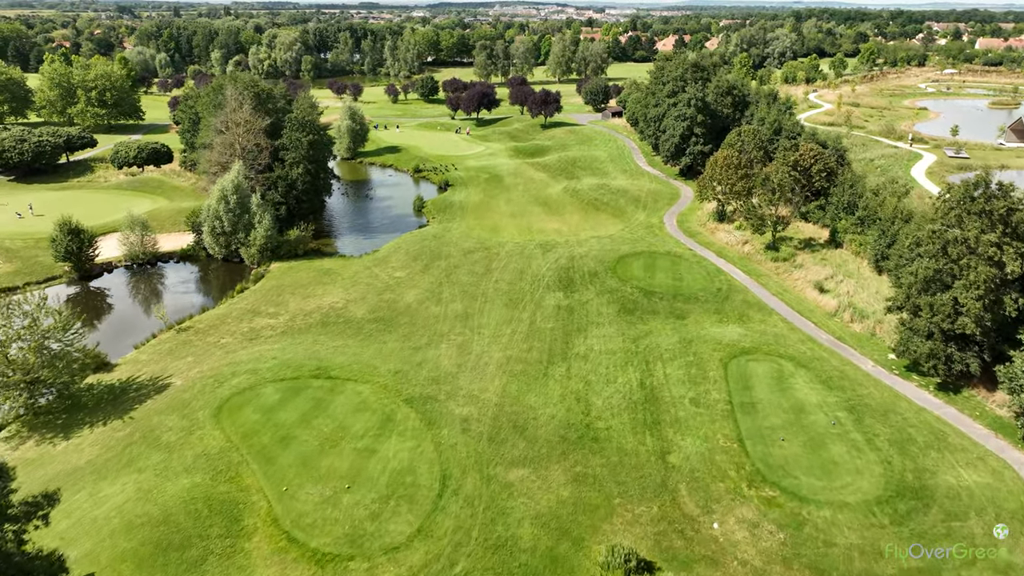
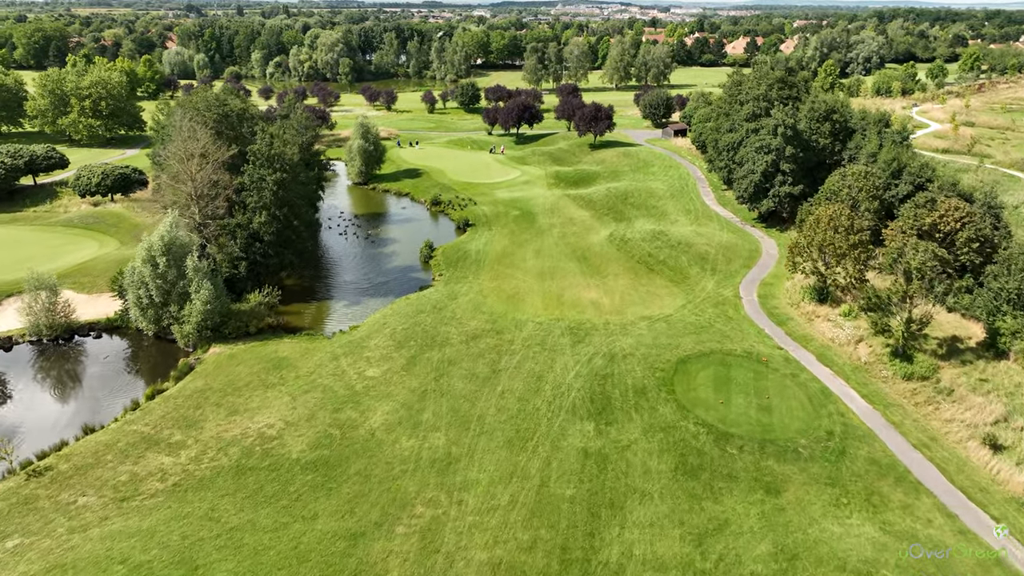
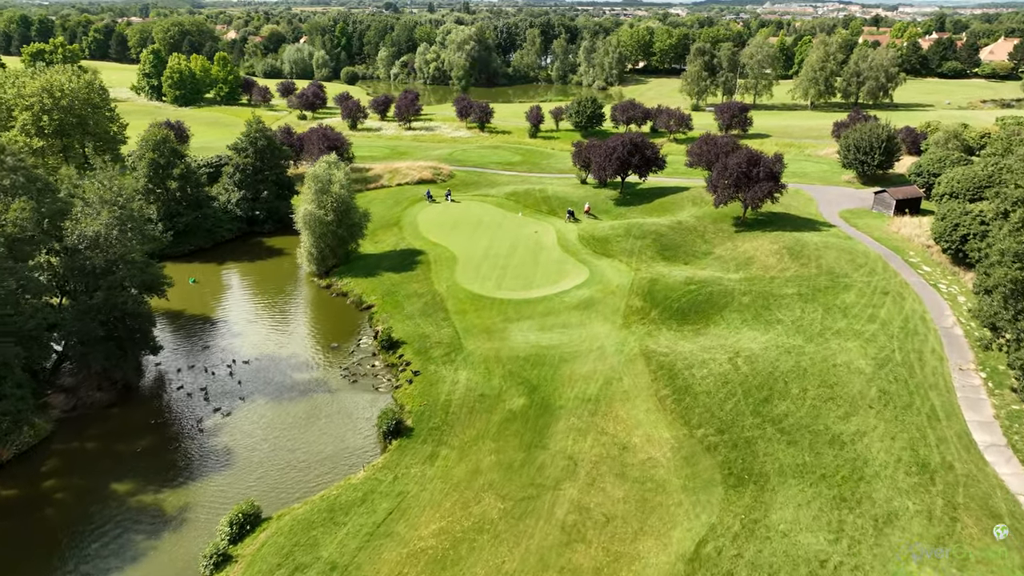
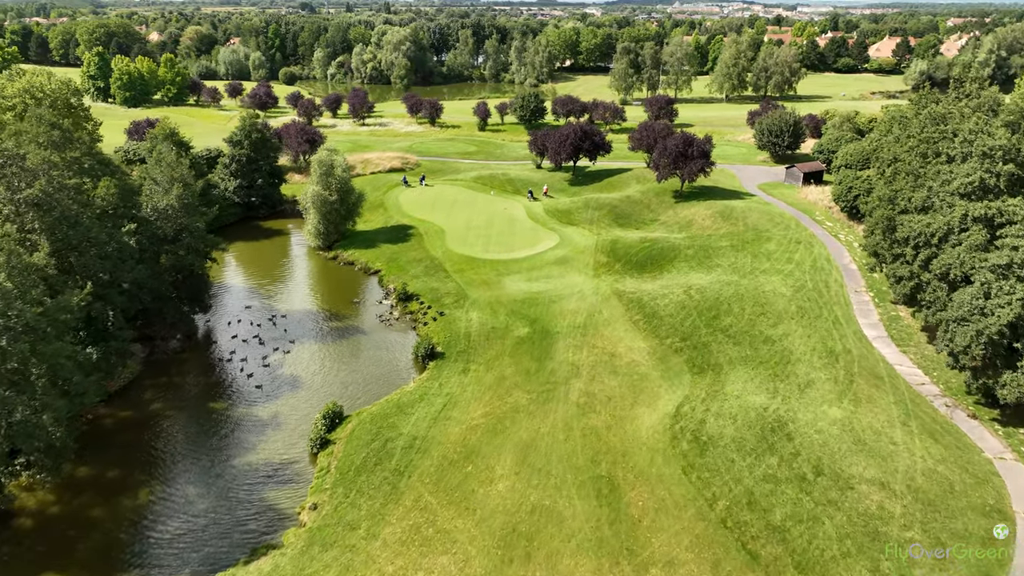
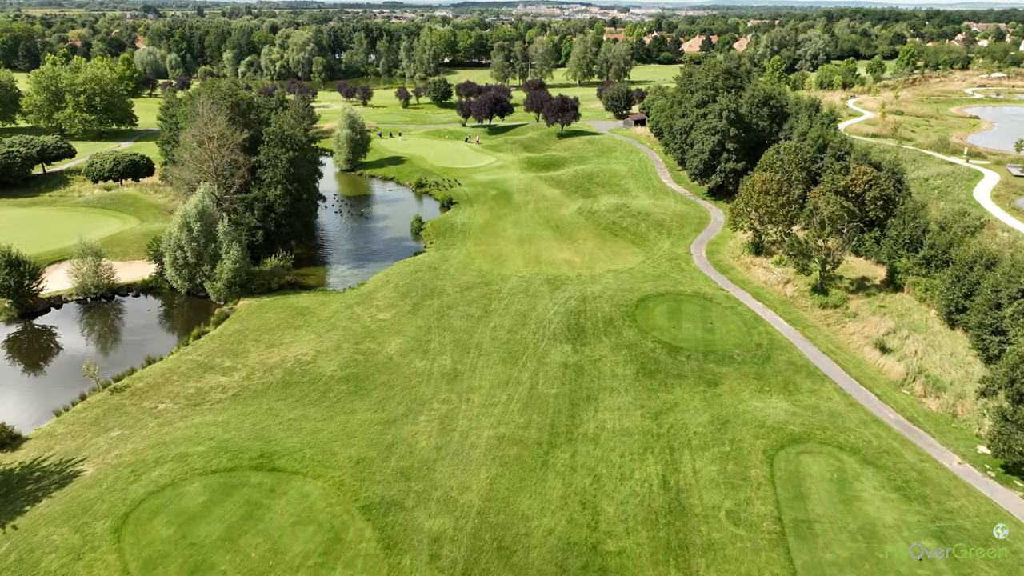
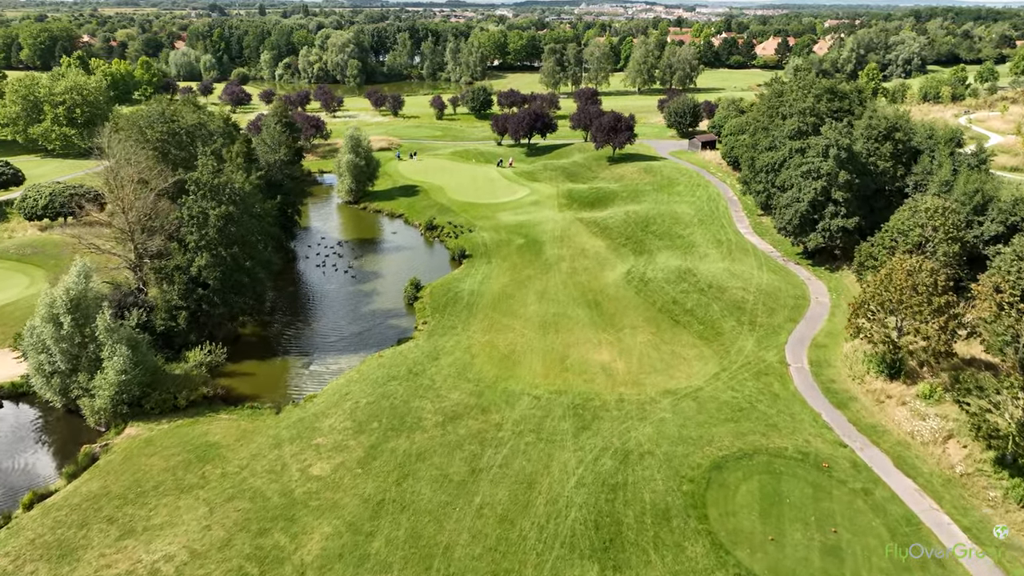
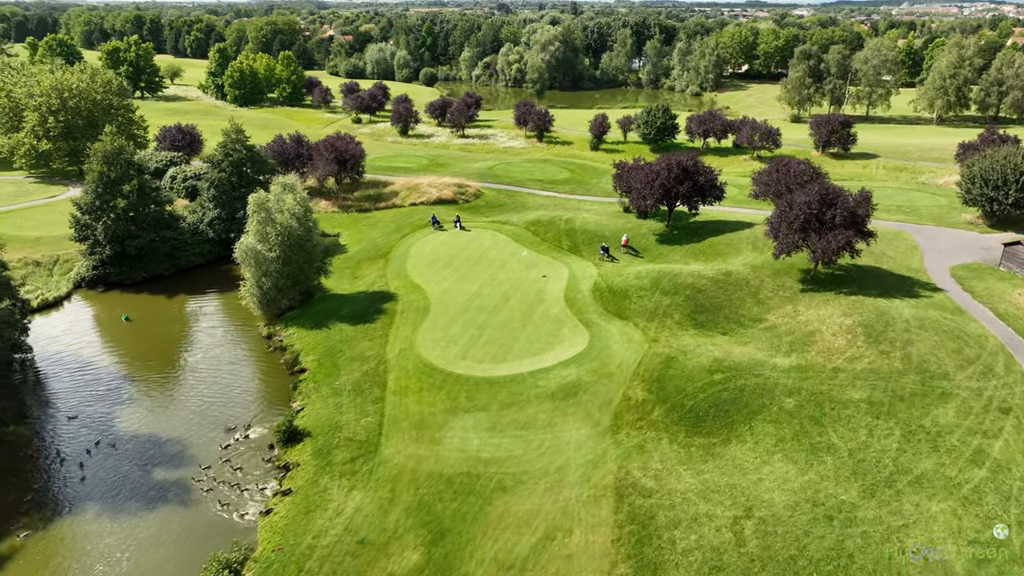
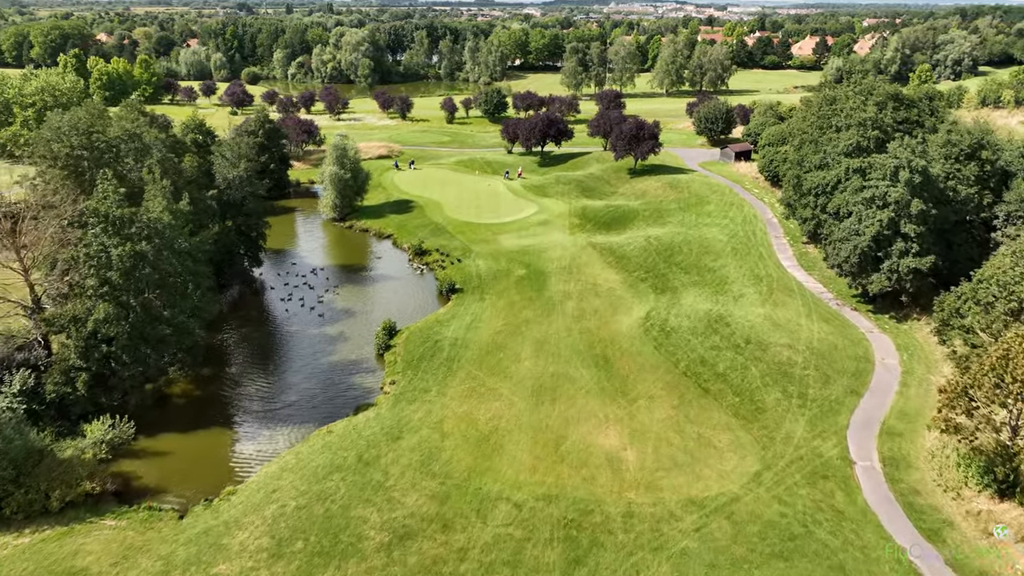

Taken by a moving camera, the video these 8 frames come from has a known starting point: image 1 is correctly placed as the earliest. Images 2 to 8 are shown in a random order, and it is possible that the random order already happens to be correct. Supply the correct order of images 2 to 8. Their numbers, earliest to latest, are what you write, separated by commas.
5, 2, 6, 8, 4, 3, 7
